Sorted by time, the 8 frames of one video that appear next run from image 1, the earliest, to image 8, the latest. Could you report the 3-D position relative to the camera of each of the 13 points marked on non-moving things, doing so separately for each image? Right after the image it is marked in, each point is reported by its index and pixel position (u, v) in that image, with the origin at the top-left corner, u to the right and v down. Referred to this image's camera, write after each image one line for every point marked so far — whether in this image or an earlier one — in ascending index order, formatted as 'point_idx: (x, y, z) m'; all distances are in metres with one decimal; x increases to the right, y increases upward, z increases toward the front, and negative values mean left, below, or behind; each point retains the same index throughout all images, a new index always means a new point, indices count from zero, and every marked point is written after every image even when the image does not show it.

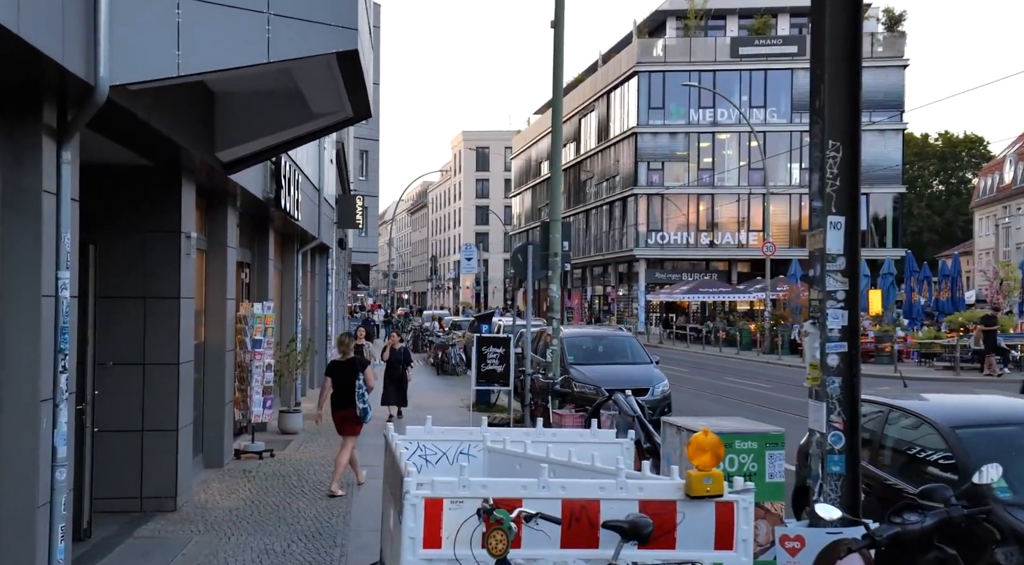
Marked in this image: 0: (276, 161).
0: (-2.5, +1.3, +11.7) m
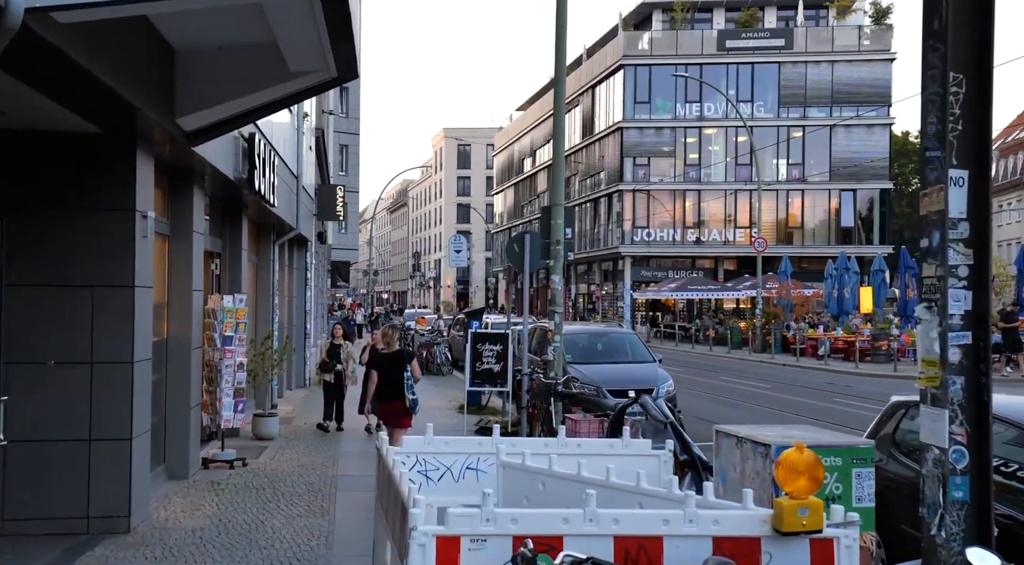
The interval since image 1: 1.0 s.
0: (-2.5, +1.4, +10.6) m
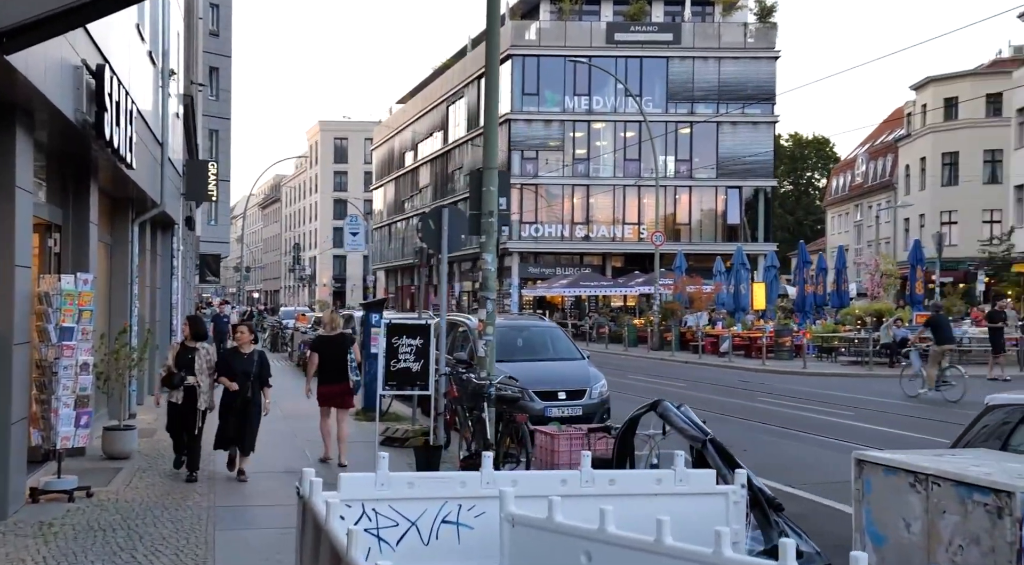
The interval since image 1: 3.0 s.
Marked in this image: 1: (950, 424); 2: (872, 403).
0: (-3.1, +1.6, +8.2) m
1: (+6.4, -2.1, +16.0) m
2: (+6.2, -2.0, +18.9) m
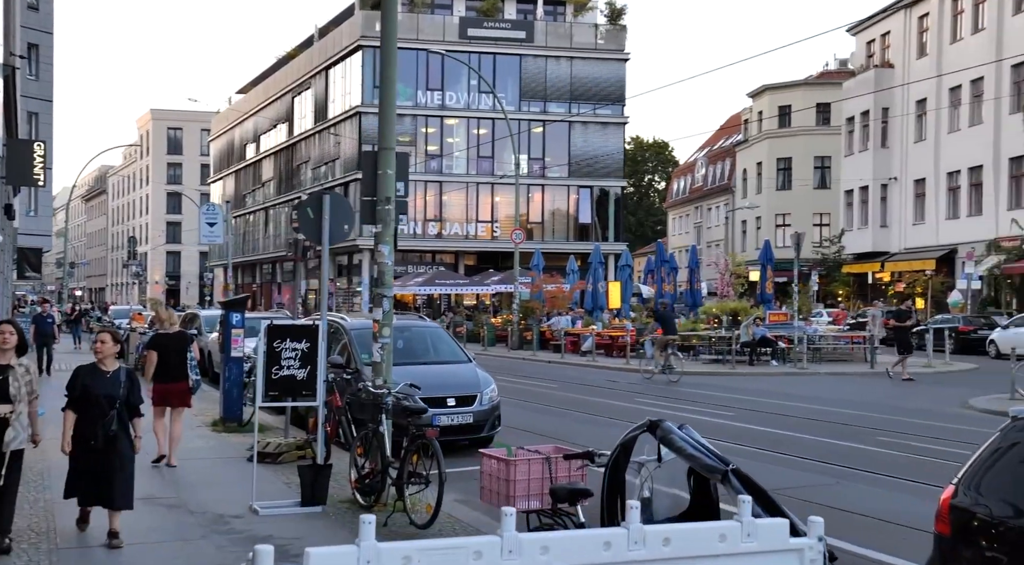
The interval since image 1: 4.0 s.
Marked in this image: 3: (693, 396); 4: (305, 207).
0: (-3.6, +1.6, +6.7) m
1: (+4.6, -2.0, +15.8) m
2: (+4.0, -2.0, +18.6) m
3: (+3.3, -2.0, +20.1) m
4: (-1.9, +0.7, +10.0) m
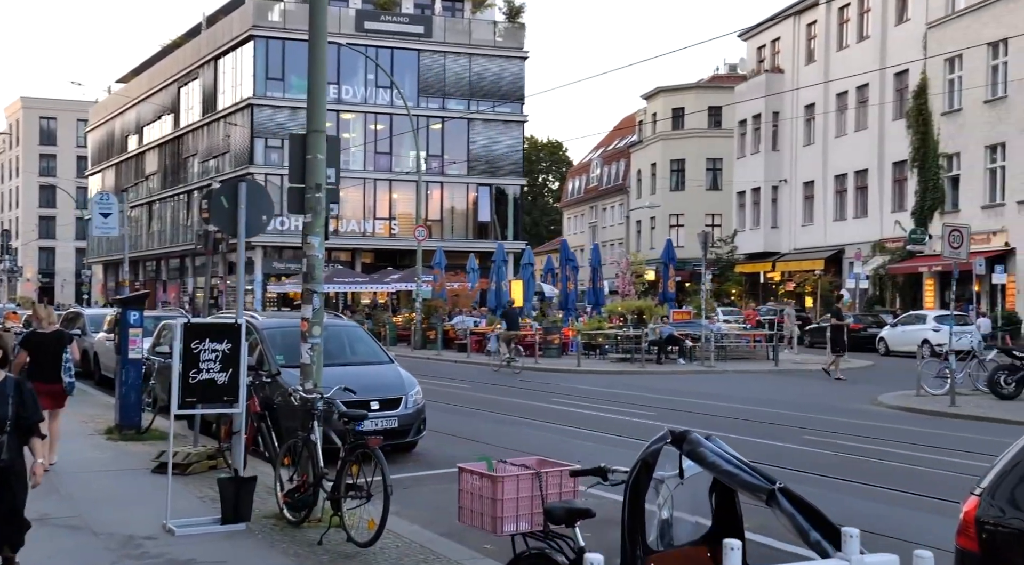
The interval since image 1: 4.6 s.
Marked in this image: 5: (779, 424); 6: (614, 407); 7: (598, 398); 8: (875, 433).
0: (-3.9, +1.7, +5.8) m
1: (+3.4, -2.0, +15.6) m
2: (+2.5, -2.0, +18.3) m
3: (+1.7, -2.0, +19.8) m
4: (-2.5, +0.7, +9.3) m
5: (+3.7, -2.0, +15.5) m
6: (+1.6, -2.0, +17.8) m
7: (+1.5, -2.0, +19.1) m
8: (+4.9, -2.1, +15.0) m
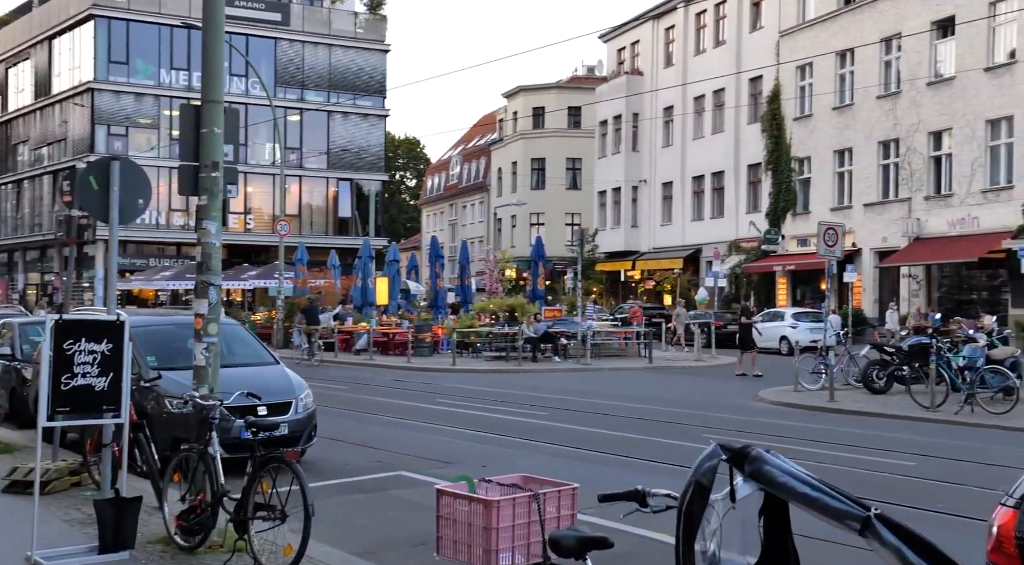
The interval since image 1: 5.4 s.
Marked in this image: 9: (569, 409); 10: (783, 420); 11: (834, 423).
0: (-4.1, +1.7, +4.6) m
1: (+1.8, -2.0, +15.3) m
2: (+0.6, -1.9, +17.9) m
3: (-0.4, -1.9, +19.2) m
4: (-3.1, +0.8, +8.2) m
5: (+2.1, -2.0, +15.2) m
6: (-0.2, -2.0, +17.2) m
7: (-0.5, -2.0, +18.5) m
8: (+3.3, -2.1, +14.9) m
9: (+0.8, -1.9, +16.9) m
10: (+4.3, -2.2, +17.5) m
11: (+5.4, -2.4, +18.4) m
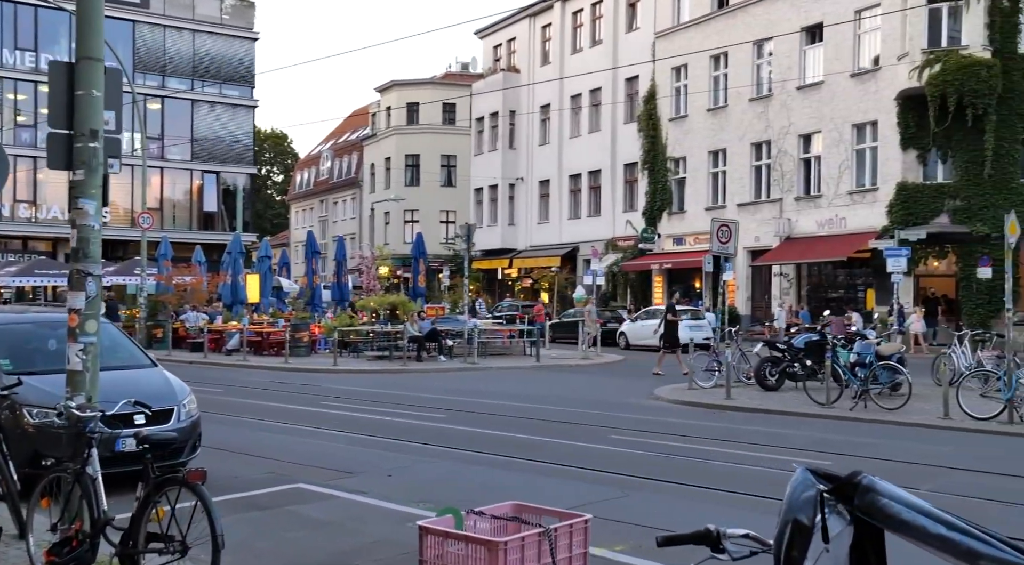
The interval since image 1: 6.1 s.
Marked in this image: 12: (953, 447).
0: (-4.2, +1.8, +3.3) m
1: (+0.4, -1.9, +14.7) m
2: (-1.1, -1.9, +17.1) m
3: (-2.2, -1.9, +18.3) m
4: (-3.7, +0.9, +7.0) m
5: (+0.7, -1.9, +14.6) m
6: (-1.8, -1.9, +16.3) m
7: (-2.3, -1.9, +17.6) m
8: (+2.0, -2.0, +14.4) m
9: (-0.8, -1.9, +16.1) m
10: (+2.6, -2.1, +17.1) m
11: (+3.6, -2.3, +18.2) m
12: (+6.5, -2.5, +16.6) m
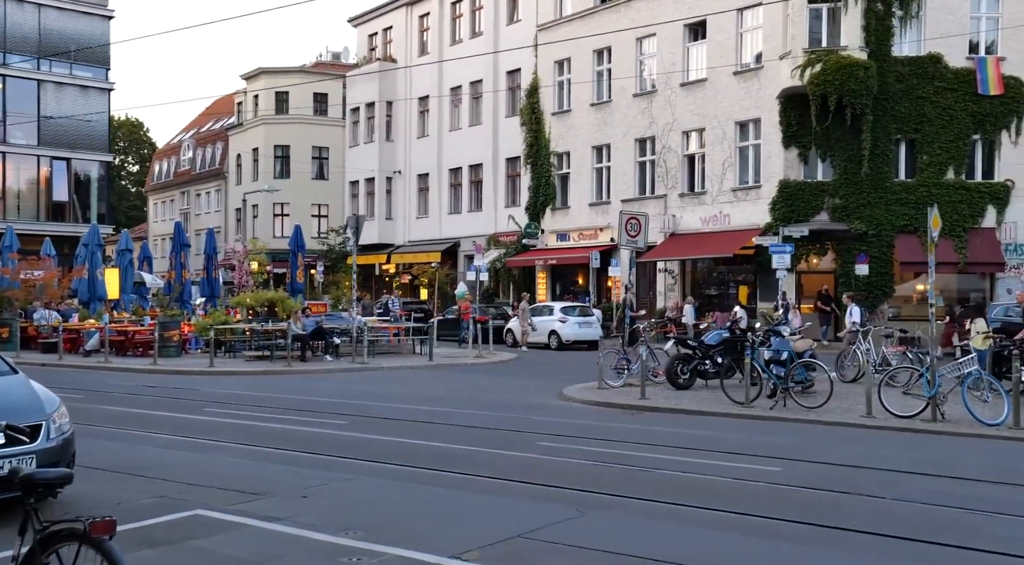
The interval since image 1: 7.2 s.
0: (-3.7, +1.9, +1.2) m
1: (-0.5, -1.8, +13.0) m
2: (-2.3, -1.8, +15.3) m
3: (-3.6, -1.7, +16.3) m
4: (-3.6, +1.0, +5.0) m
5: (-0.2, -1.8, +13.0) m
6: (-2.9, -1.8, +14.4) m
7: (-3.5, -1.8, +15.6) m
8: (+1.1, -1.9, +13.0) m
9: (-1.9, -1.7, +14.3) m
10: (+1.4, -2.0, +15.8) m
11: (+2.3, -2.2, +16.9) m
12: (+5.3, -2.4, +15.7) m
